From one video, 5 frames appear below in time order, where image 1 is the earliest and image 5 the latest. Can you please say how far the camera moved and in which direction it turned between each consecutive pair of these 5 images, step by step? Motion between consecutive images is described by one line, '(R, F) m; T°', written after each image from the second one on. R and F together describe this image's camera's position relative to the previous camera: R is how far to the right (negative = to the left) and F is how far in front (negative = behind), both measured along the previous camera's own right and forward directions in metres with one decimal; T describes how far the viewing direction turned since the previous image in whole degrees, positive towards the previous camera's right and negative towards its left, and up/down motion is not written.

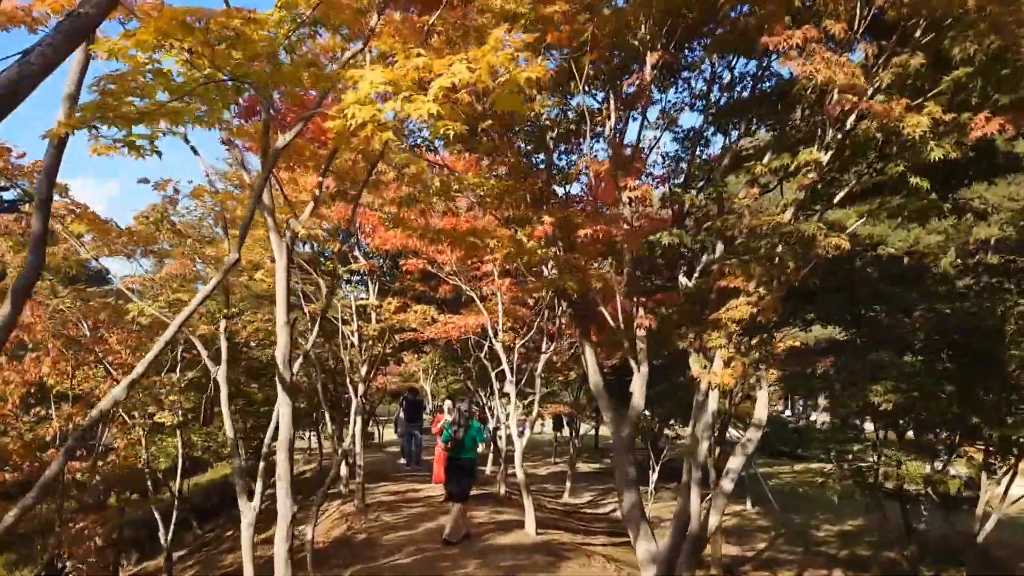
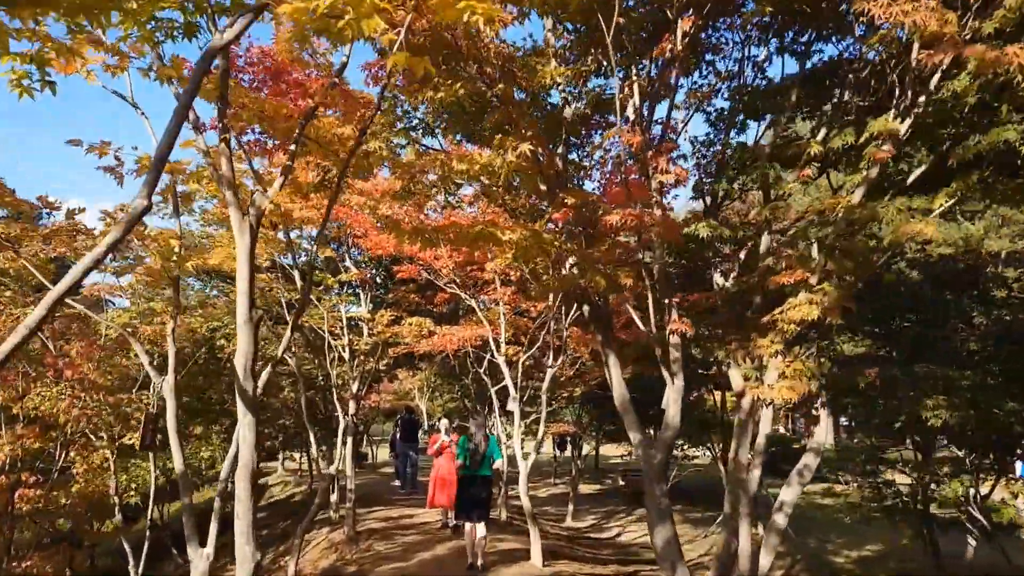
(-0.1, +0.8) m; 0°
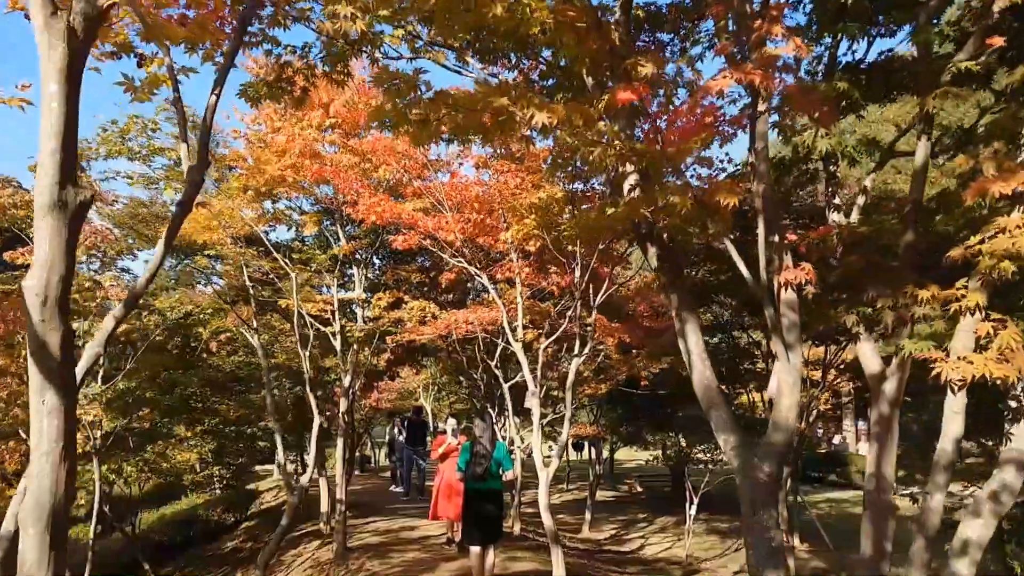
(-0.1, +1.6) m; -1°
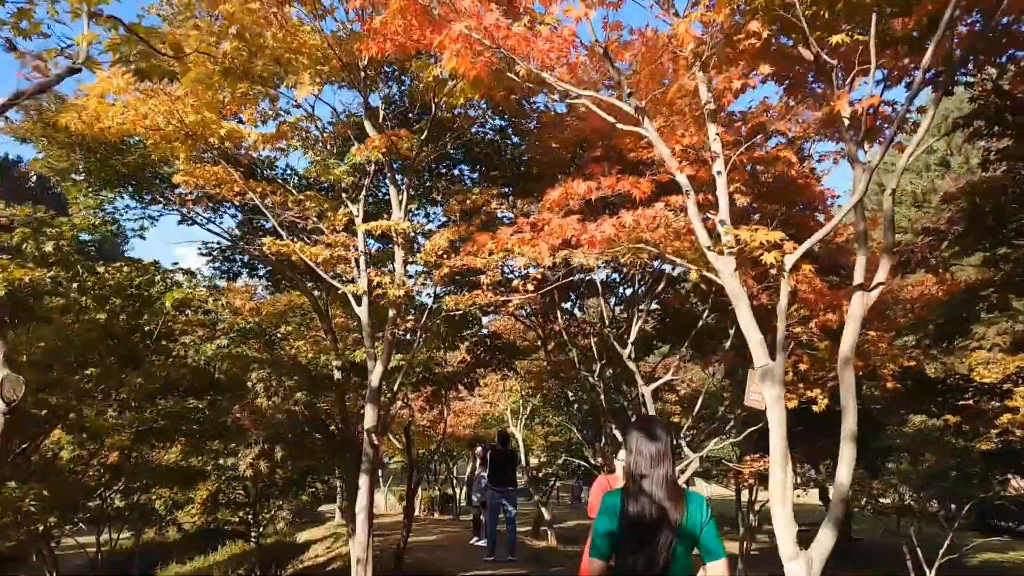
(-0.5, +4.4) m; -6°
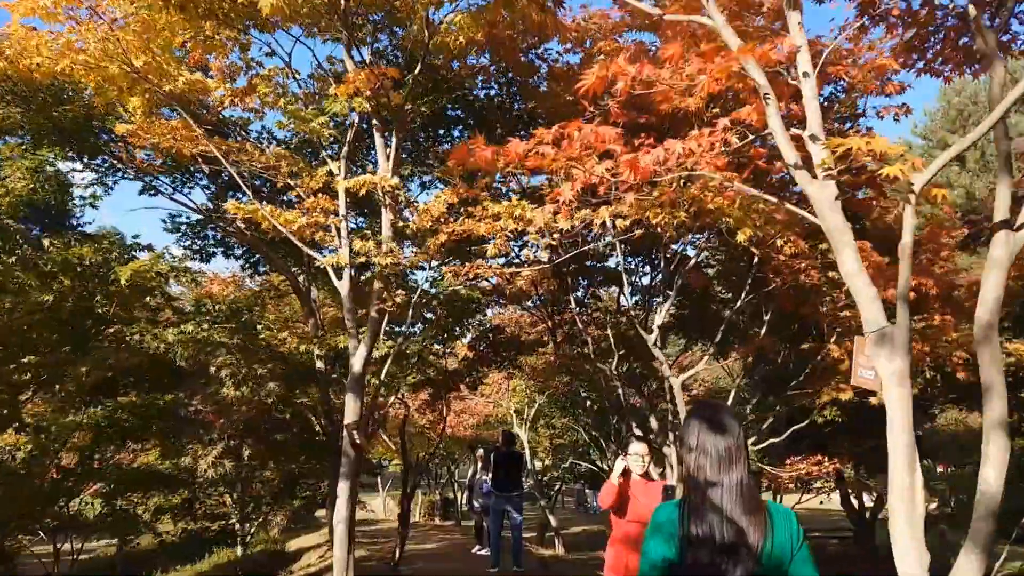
(0.0, +0.9) m; 0°
